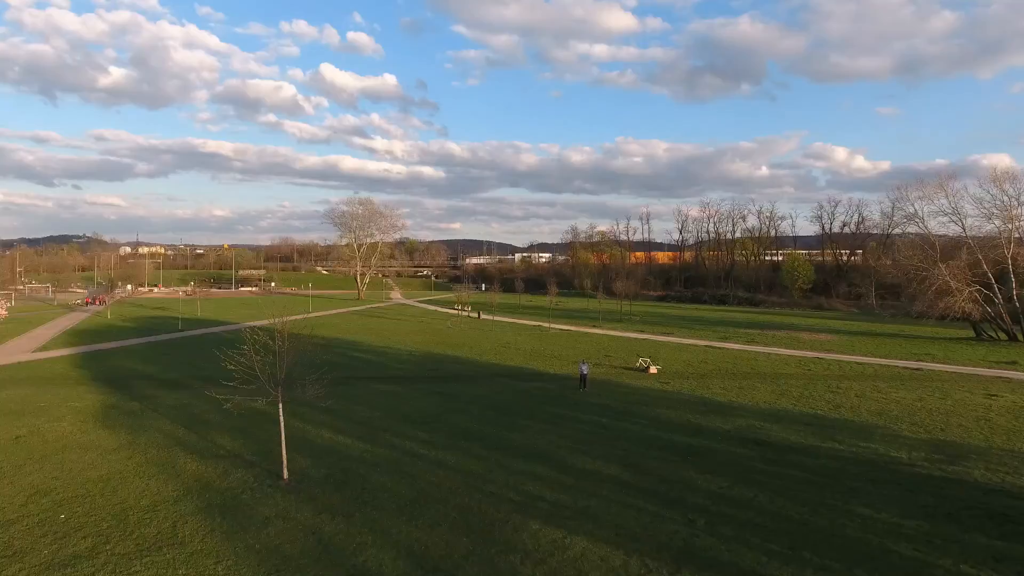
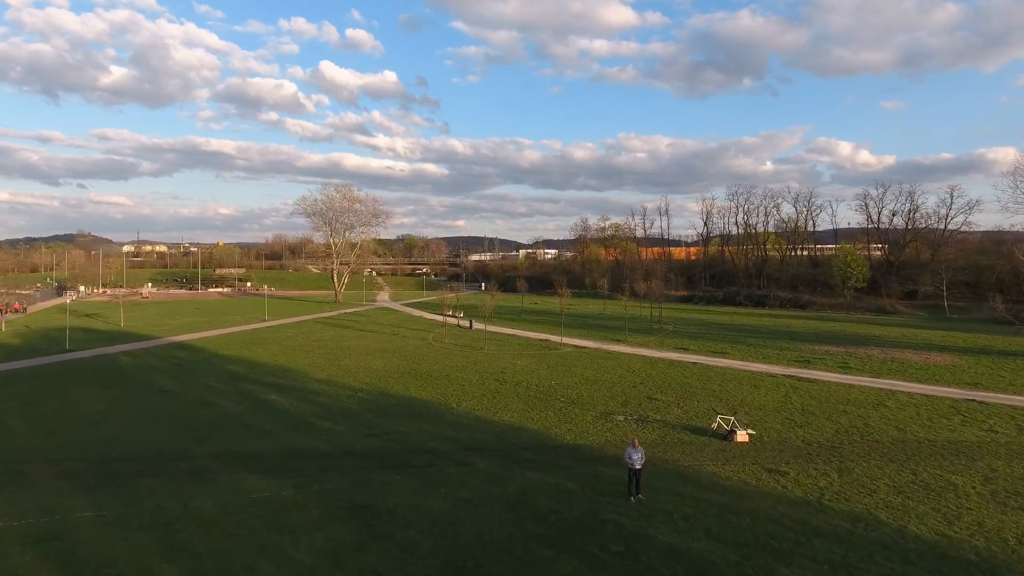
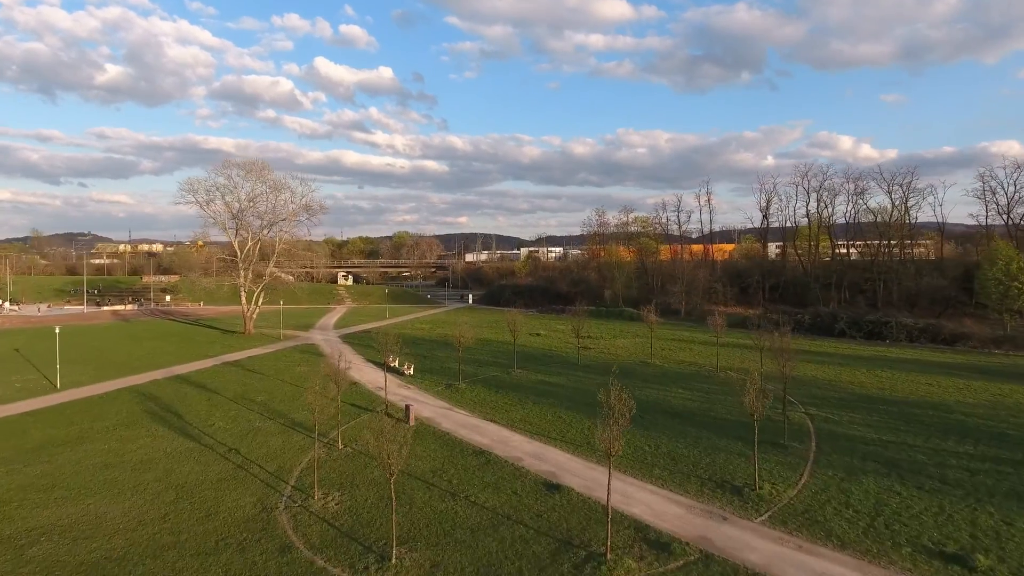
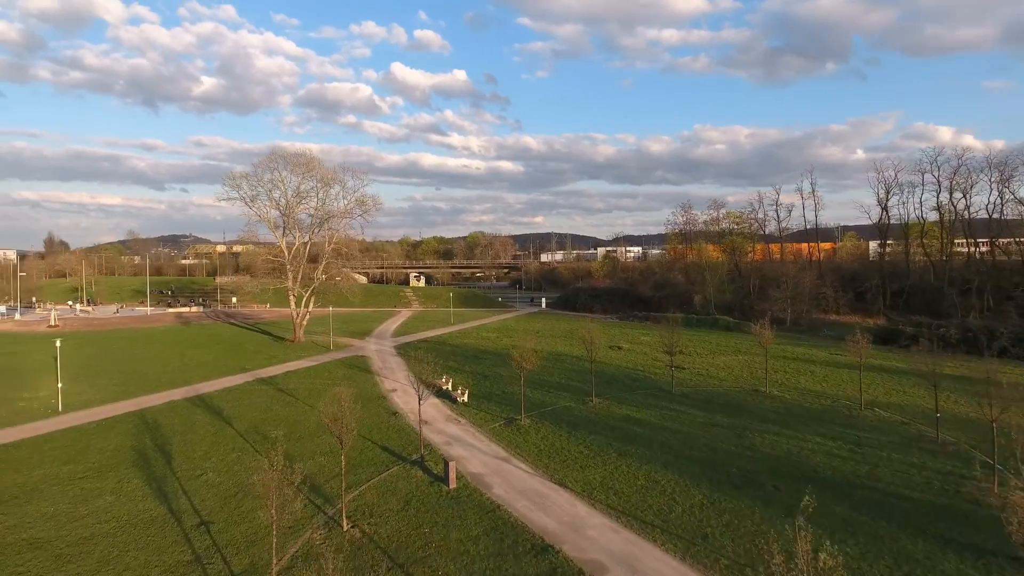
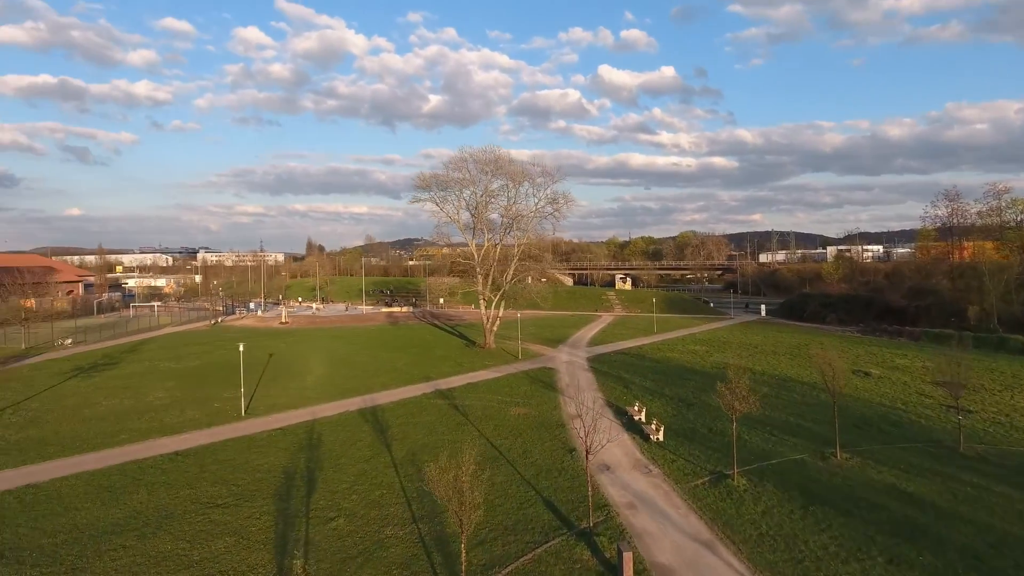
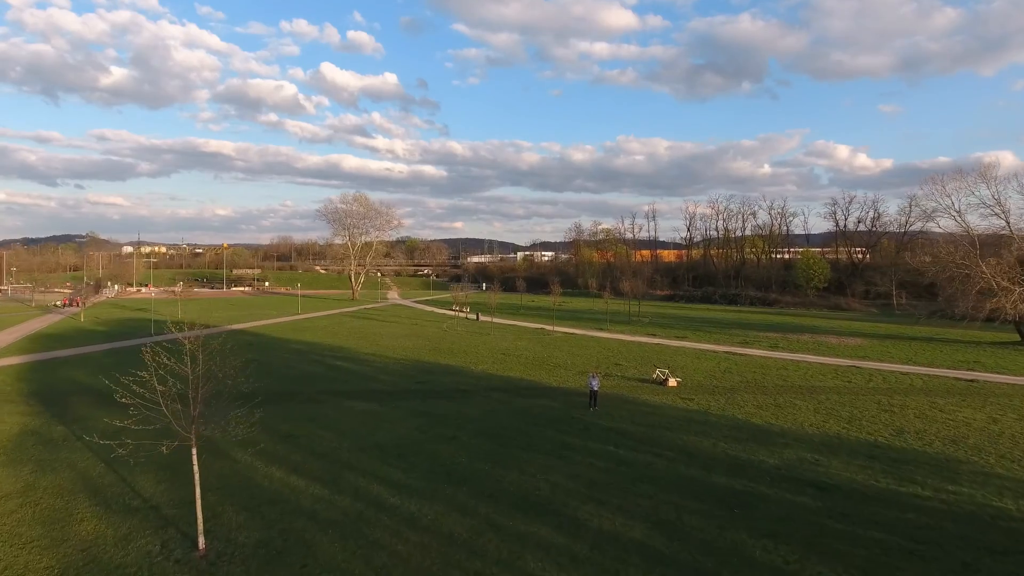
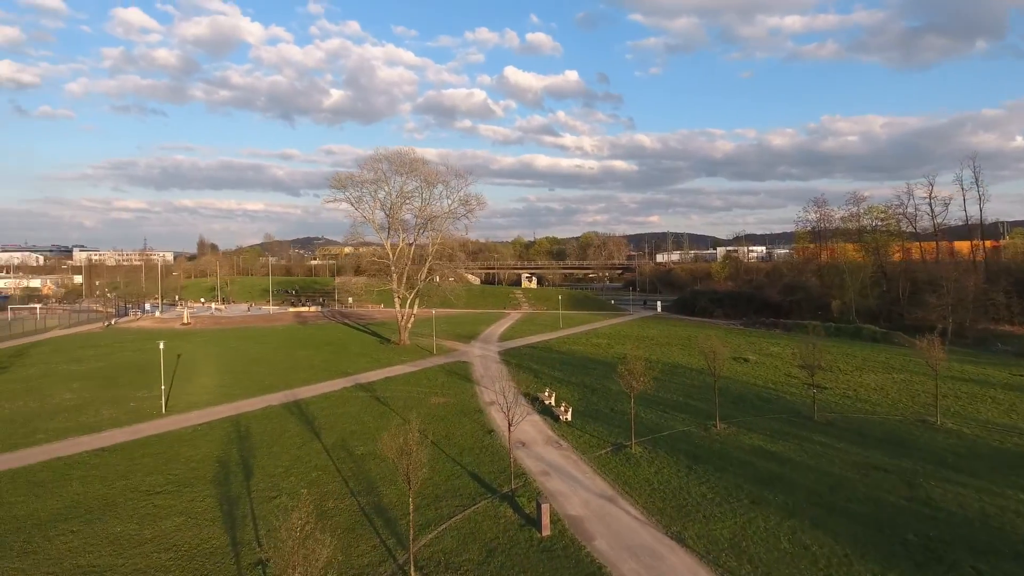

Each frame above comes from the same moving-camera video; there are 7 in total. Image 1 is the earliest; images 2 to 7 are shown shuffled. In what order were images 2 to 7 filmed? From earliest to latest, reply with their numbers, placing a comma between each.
6, 2, 3, 4, 7, 5
